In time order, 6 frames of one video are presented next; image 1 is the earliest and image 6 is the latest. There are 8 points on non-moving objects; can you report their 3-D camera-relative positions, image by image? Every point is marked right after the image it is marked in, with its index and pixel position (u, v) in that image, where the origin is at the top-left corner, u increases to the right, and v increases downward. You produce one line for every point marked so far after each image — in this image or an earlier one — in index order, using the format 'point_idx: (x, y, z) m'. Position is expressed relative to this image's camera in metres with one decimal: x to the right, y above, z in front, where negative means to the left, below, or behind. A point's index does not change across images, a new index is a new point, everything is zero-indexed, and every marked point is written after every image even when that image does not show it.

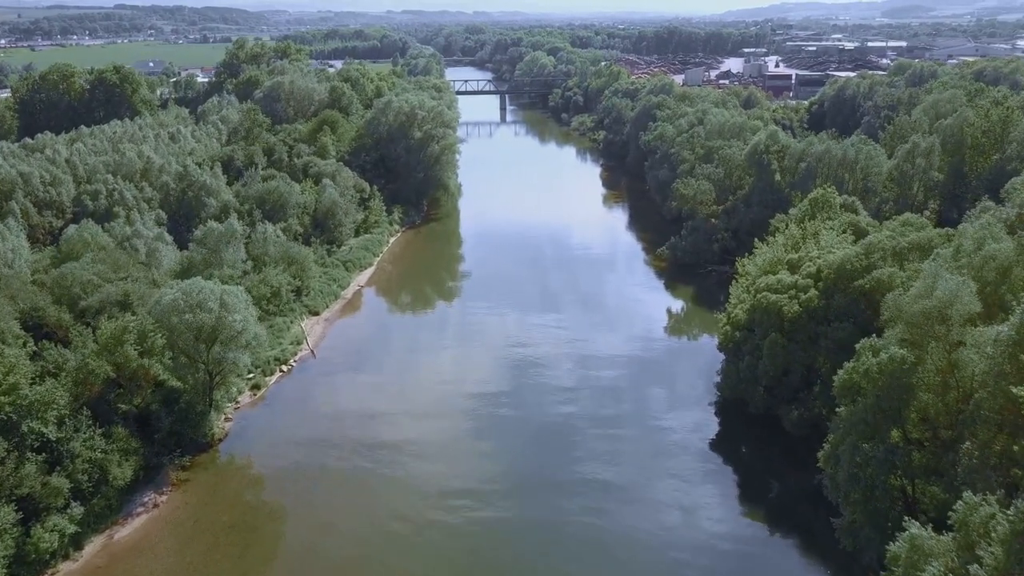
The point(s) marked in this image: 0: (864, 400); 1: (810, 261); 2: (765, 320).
0: (+6.5, -2.1, +13.4) m
1: (+8.0, +0.7, +19.4) m
2: (+6.5, -0.8, +18.6) m
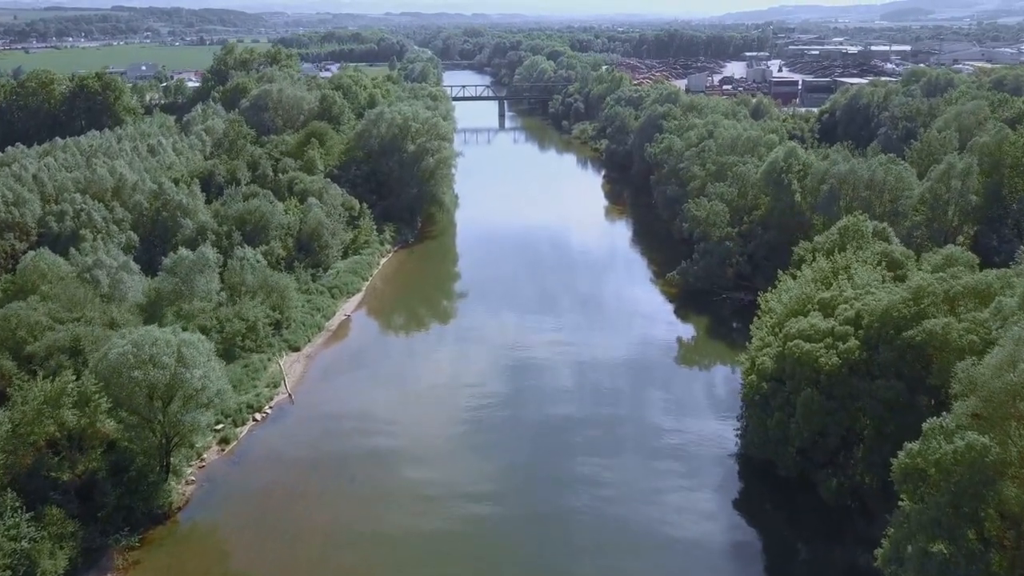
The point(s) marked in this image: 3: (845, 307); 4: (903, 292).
0: (+6.4, -3.1, +11.2) m
1: (+7.9, -0.4, +17.3) m
2: (+6.4, -1.9, +16.4) m
3: (+7.8, -0.4, +17.0) m
4: (+8.5, -0.1, +15.9) m
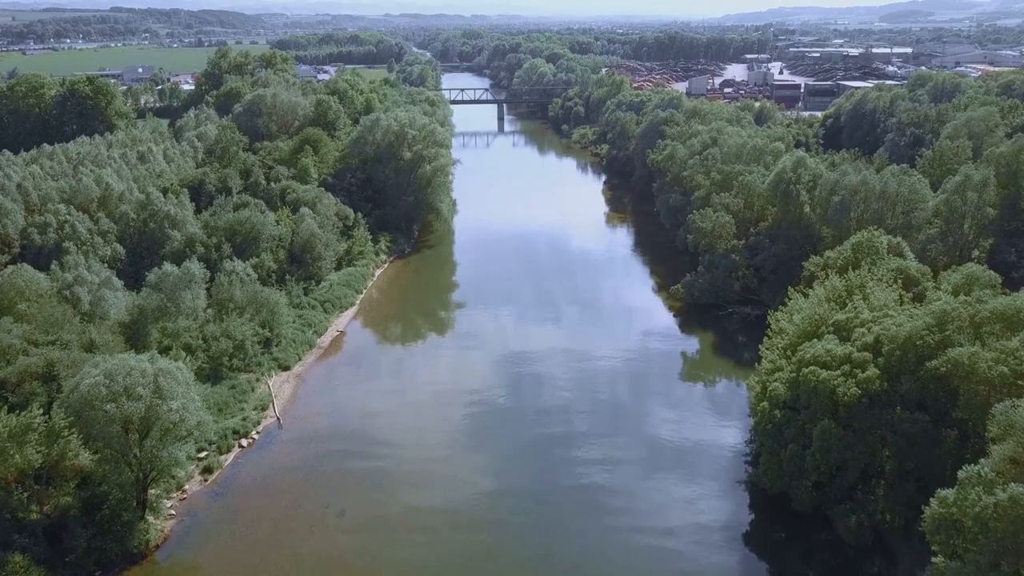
0: (+6.4, -3.6, +10.2) m
1: (+7.9, -0.9, +16.3) m
2: (+6.4, -2.4, +15.5) m
3: (+7.7, -0.9, +16.1) m
4: (+8.5, -0.6, +14.9) m
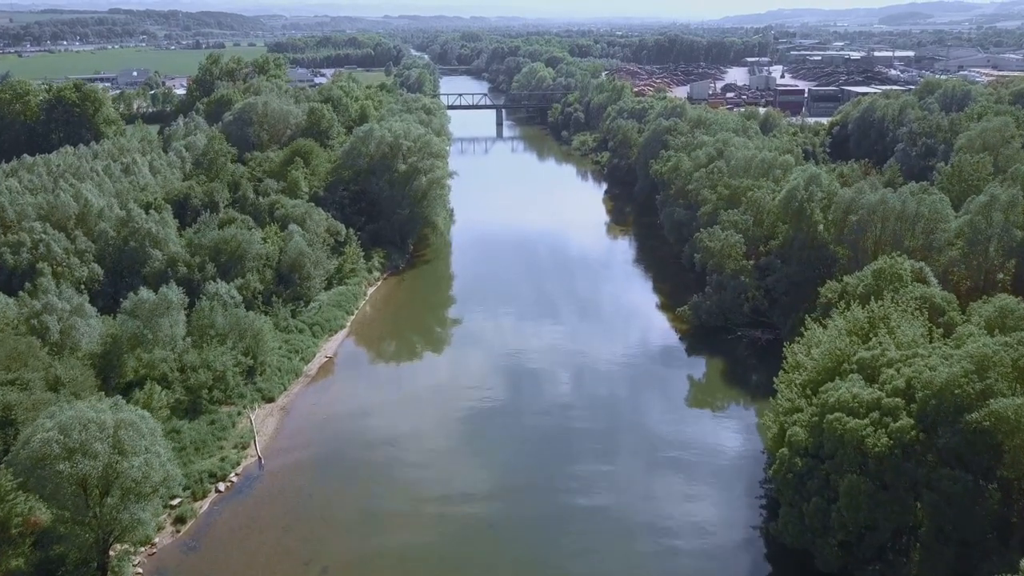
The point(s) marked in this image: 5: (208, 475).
0: (+6.4, -4.4, +8.9) m
1: (+7.9, -1.7, +15.0) m
2: (+6.4, -3.2, +14.2) m
3: (+7.7, -1.7, +14.7) m
4: (+8.4, -1.4, +13.6) m
5: (-7.7, -4.7, +18.5) m
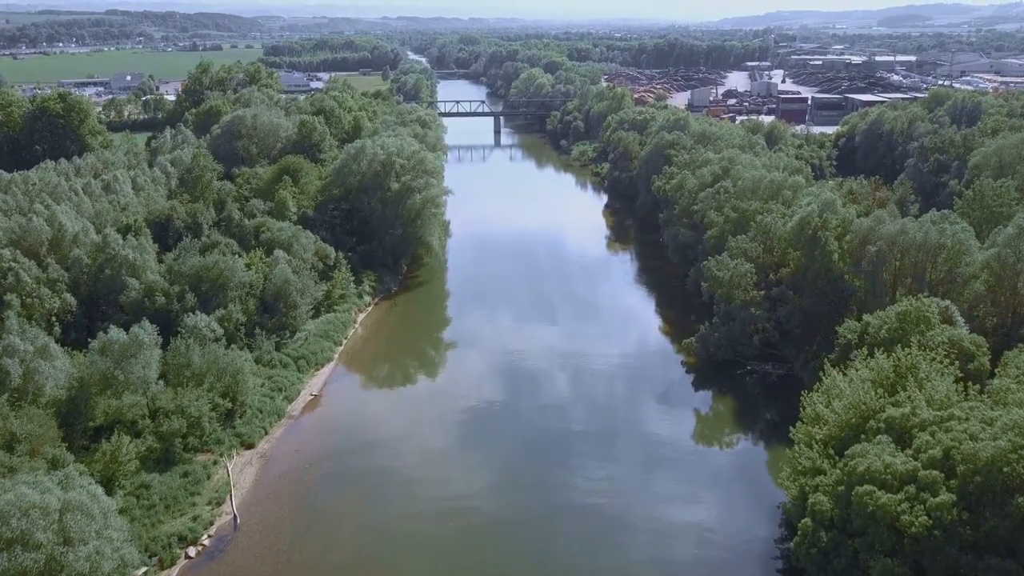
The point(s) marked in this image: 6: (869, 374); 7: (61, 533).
0: (+6.3, -5.4, +7.5) m
1: (+7.8, -2.7, +13.6) m
2: (+6.3, -4.3, +12.8) m
3: (+7.6, -2.8, +13.3) m
4: (+8.4, -2.4, +12.2) m
5: (-7.8, -5.8, +17.1) m
6: (+8.2, -2.0, +16.7) m
7: (-7.2, -3.8, +11.7) m
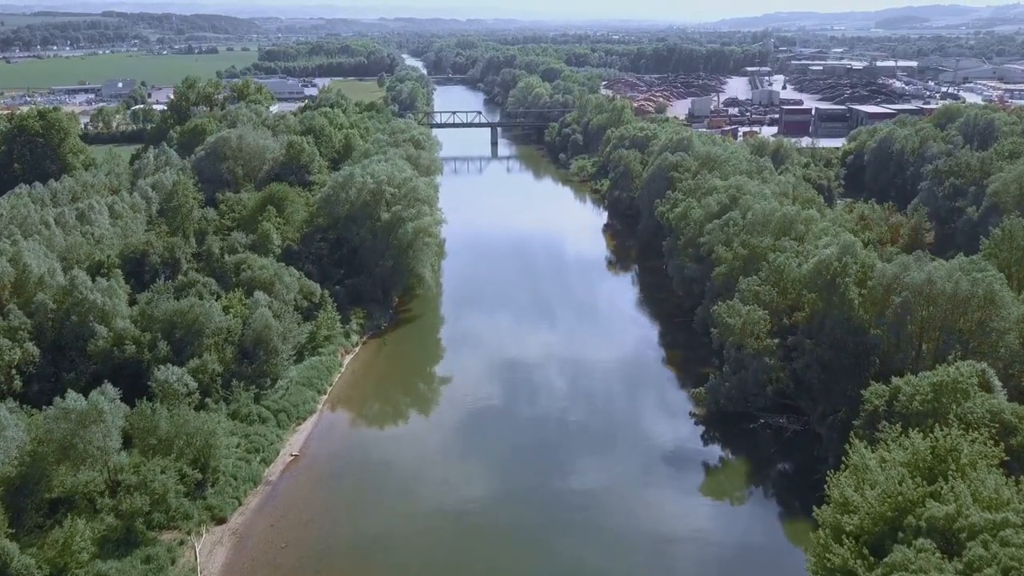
0: (+6.2, -6.9, +5.8) m
1: (+7.7, -4.2, +12.0) m
2: (+6.2, -5.8, +11.1) m
3: (+7.5, -4.3, +11.7) m
4: (+8.3, -3.9, +10.6) m
5: (-7.9, -7.3, +15.4) m
6: (+8.1, -3.5, +15.1) m
7: (-7.3, -5.3, +9.9) m
